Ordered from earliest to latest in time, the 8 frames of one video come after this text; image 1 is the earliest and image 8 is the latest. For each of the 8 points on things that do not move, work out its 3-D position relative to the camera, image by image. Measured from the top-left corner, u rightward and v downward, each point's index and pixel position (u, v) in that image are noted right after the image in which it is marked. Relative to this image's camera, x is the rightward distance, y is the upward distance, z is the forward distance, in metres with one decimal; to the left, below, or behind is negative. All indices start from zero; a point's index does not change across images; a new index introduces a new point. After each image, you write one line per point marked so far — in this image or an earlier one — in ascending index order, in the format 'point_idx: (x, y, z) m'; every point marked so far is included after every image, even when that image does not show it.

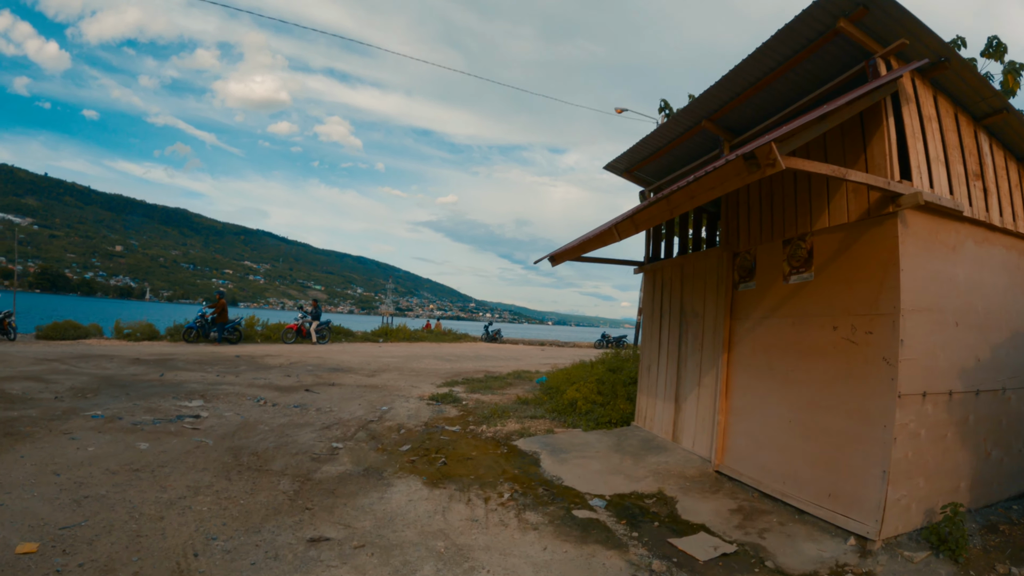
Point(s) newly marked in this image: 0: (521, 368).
0: (+0.4, -2.9, +19.3) m
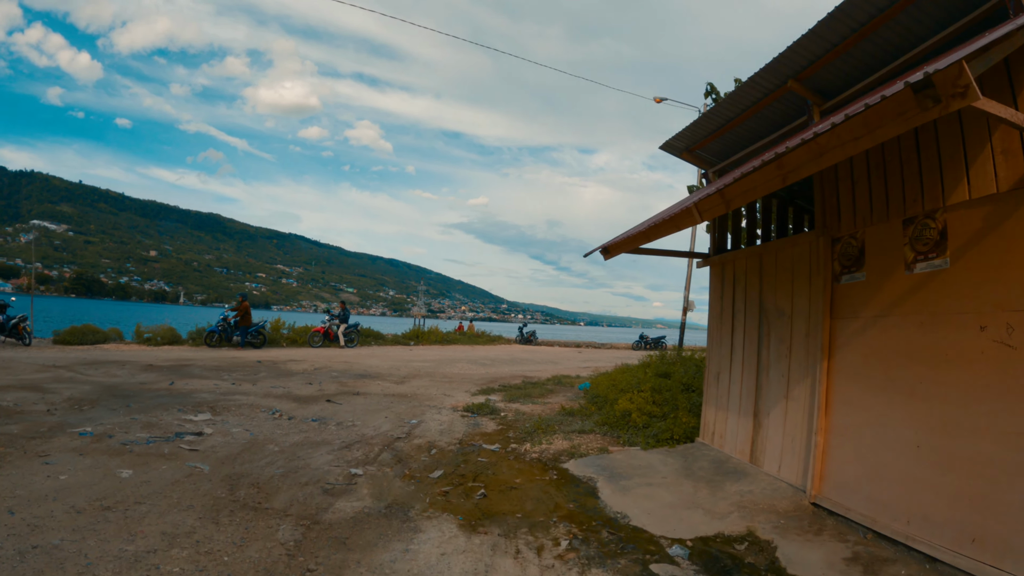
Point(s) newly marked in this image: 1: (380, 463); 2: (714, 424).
0: (+1.7, -2.9, +17.9) m
1: (-1.6, -2.1, +6.2) m
2: (+3.6, -2.4, +8.9) m
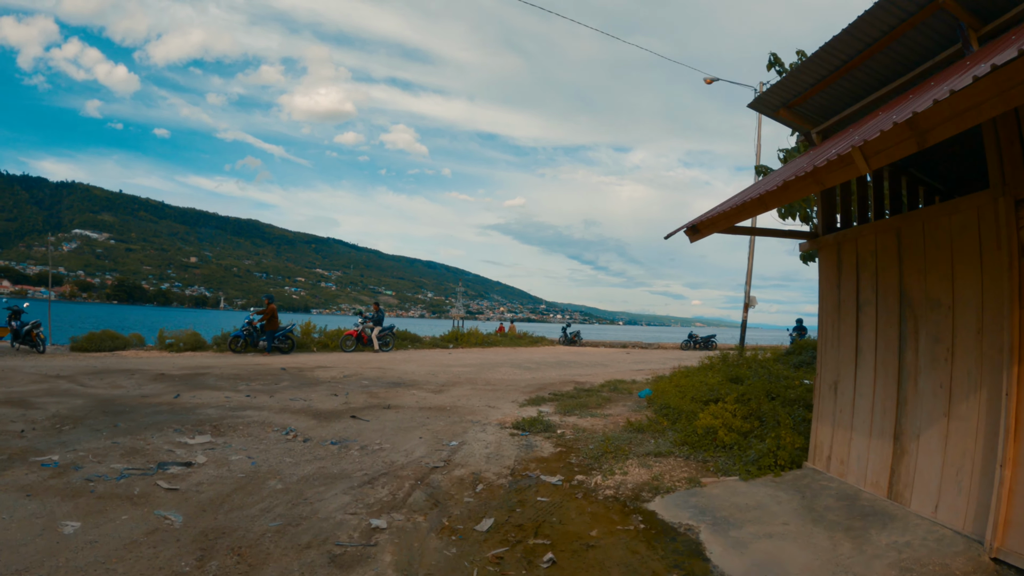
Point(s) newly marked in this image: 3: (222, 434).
0: (+3.3, -2.7, +16.1) m
1: (-0.9, -2.0, +4.7) m
2: (+4.4, -2.2, +7.0) m
3: (-3.7, -1.8, +6.4) m
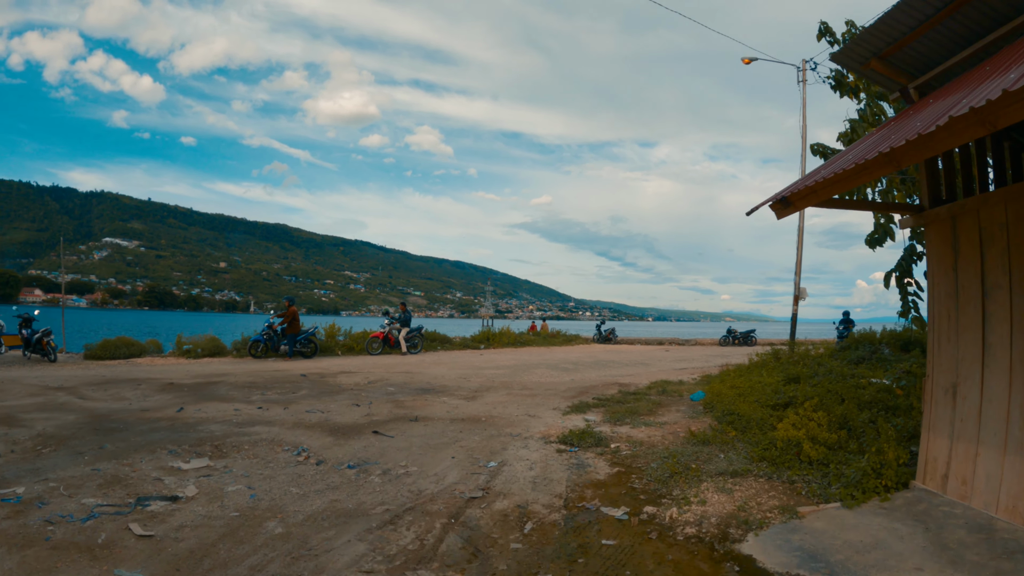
0: (+4.3, -2.5, +14.8) m
1: (-0.5, -1.9, +3.6) m
2: (+5.0, -2.0, +5.7) m
3: (-3.1, -1.8, +5.5) m
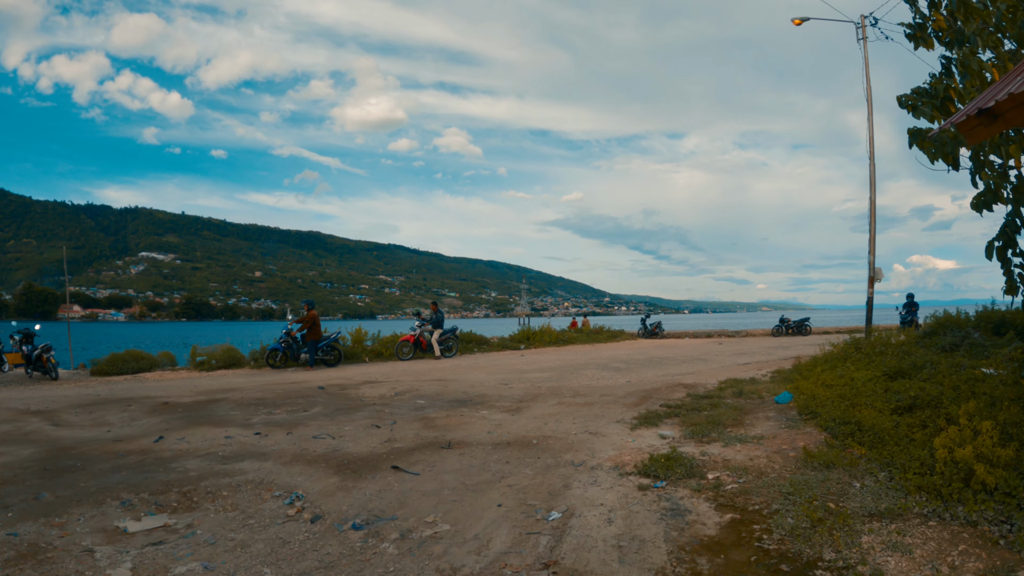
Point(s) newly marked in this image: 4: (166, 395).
0: (+5.5, -2.1, +12.9) m
1: (0.0, -1.8, +2.0) m
2: (+5.5, -1.6, +3.7) m
3: (-2.6, -1.8, +4.1) m
4: (-9.2, -2.9, +13.6) m
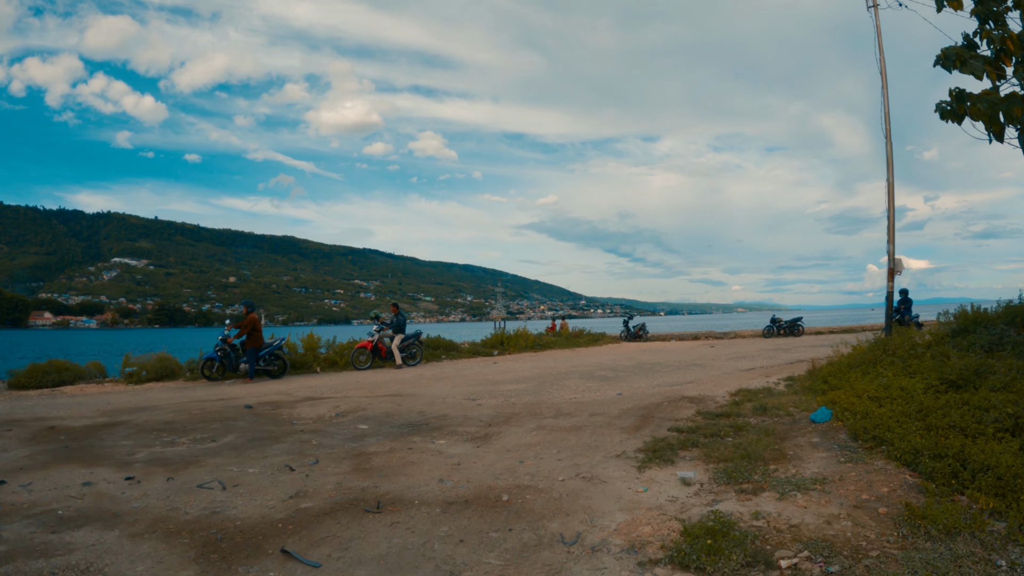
0: (+4.9, -2.0, +11.2) m
1: (-0.2, -1.6, +0.1) m
2: (+5.3, -1.4, +2.0) m
3: (-2.8, -1.7, +2.0) m
4: (-9.9, -2.9, +11.2) m
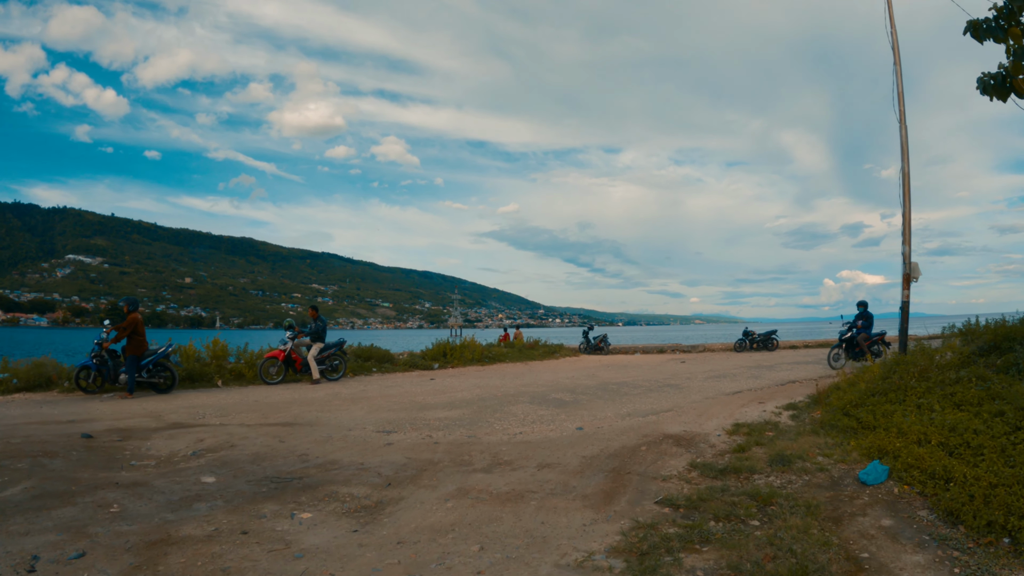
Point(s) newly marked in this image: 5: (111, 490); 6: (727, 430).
0: (+3.7, -2.1, +9.3) m
1: (-0.5, -1.4, -2.2) m
2: (+4.9, -1.4, +0.2) m
3: (-3.2, -1.4, -0.4) m
4: (-11.0, -2.6, +8.2) m
5: (-4.0, -1.9, +5.1) m
6: (+2.8, -1.8, +6.5) m
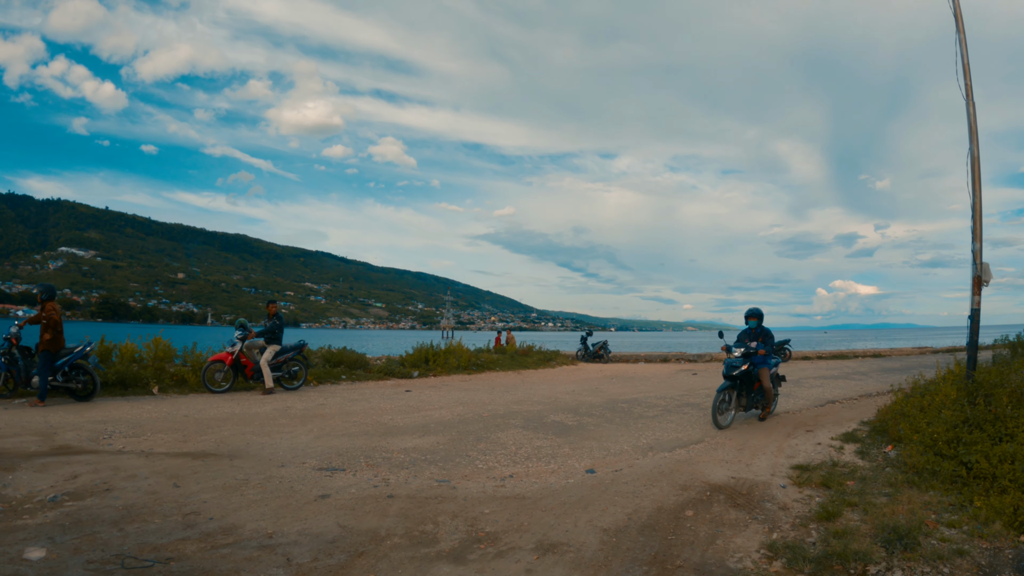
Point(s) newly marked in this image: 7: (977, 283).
0: (+3.6, -2.1, +7.6) m
1: (-0.4, -1.3, -3.9) m
2: (+4.9, -1.3, -1.4) m
3: (-3.2, -1.2, -2.2) m
4: (-11.2, -2.3, +6.3) m
5: (-4.1, -1.7, +3.3) m
6: (+2.7, -1.8, +4.8) m
7: (+7.3, +0.1, +8.0) m
